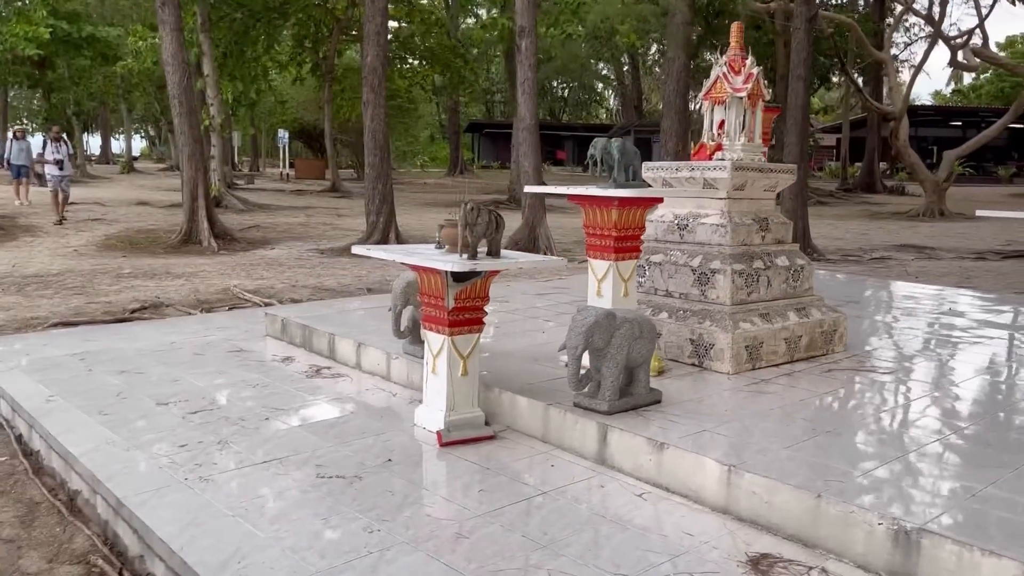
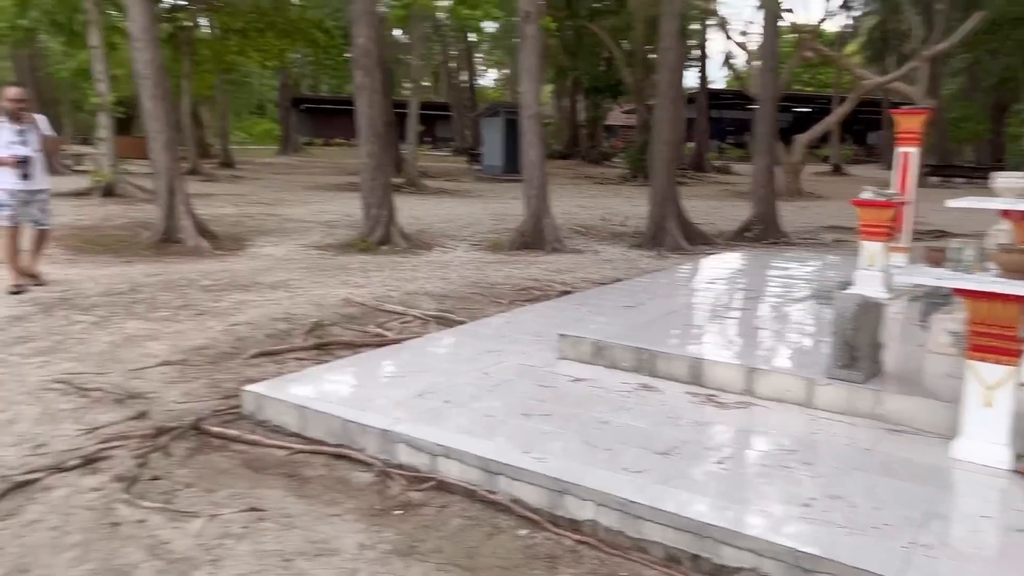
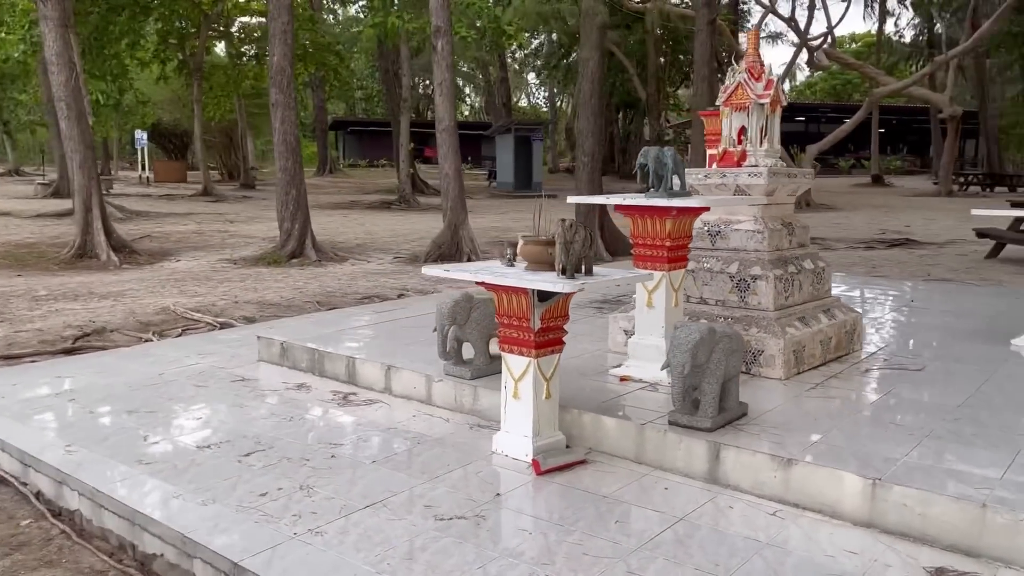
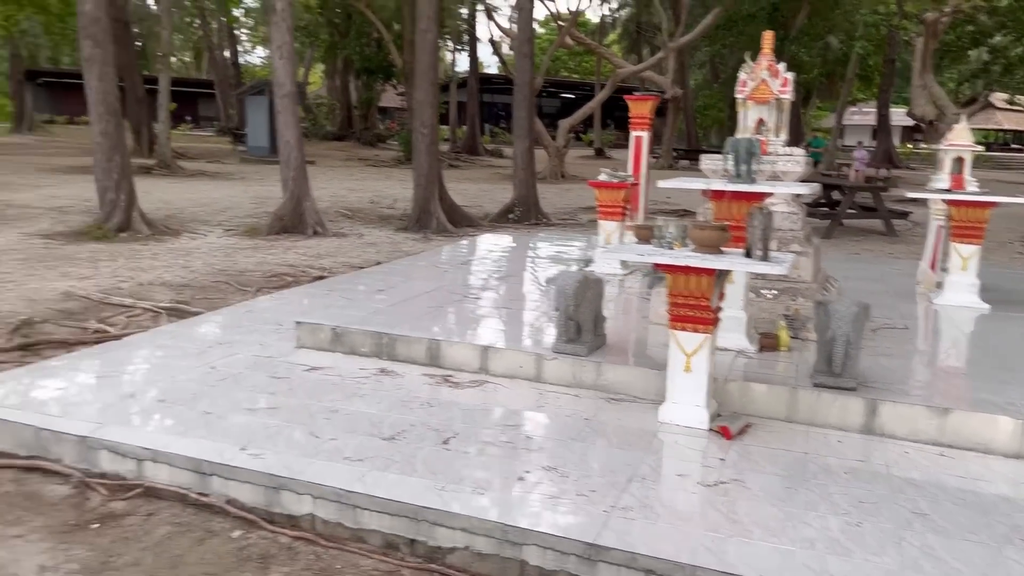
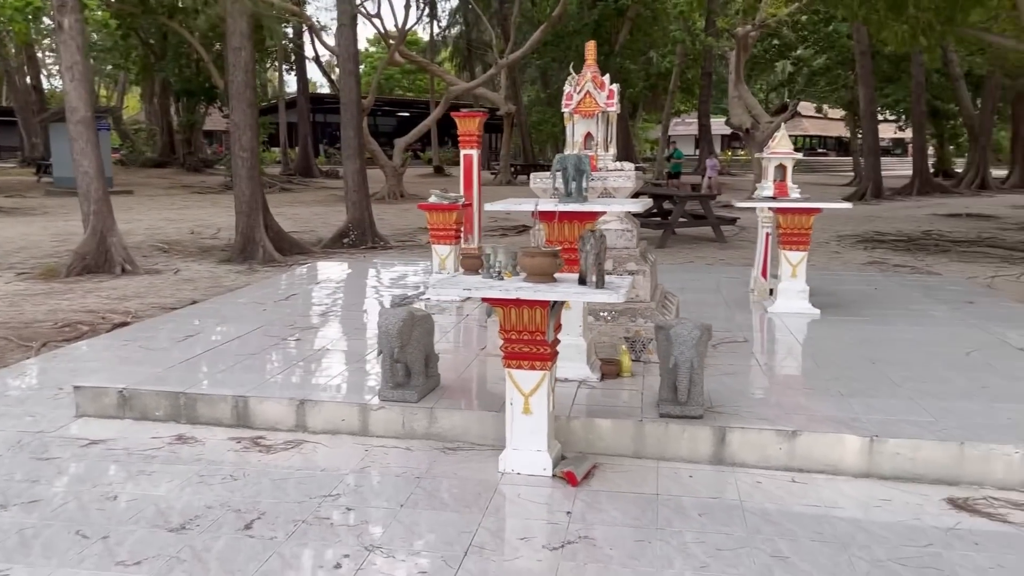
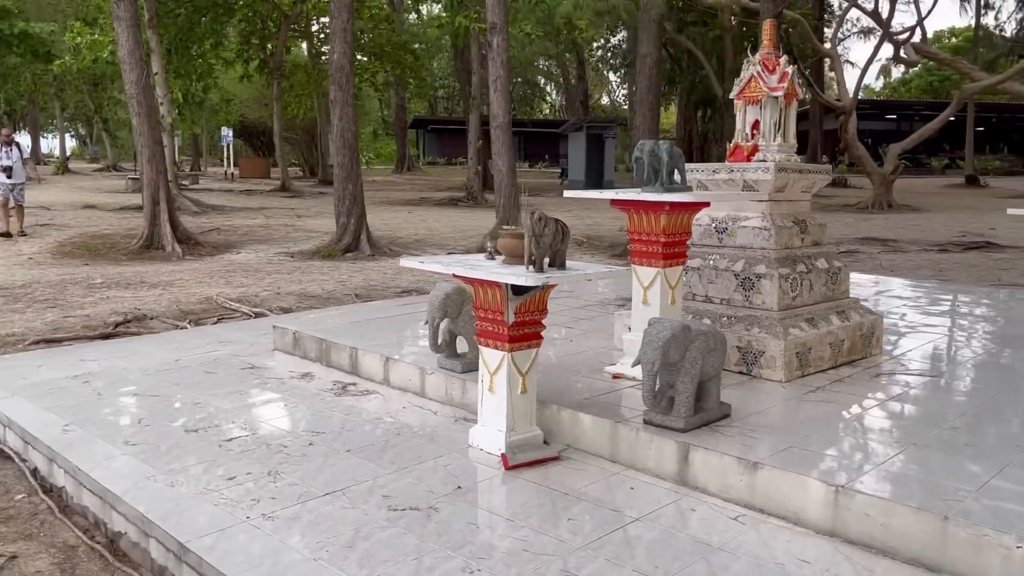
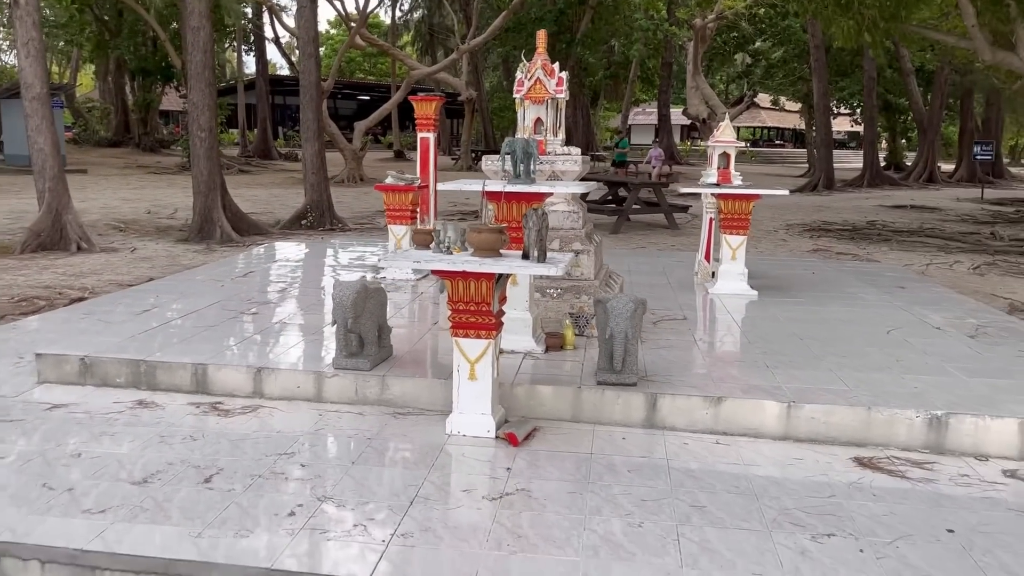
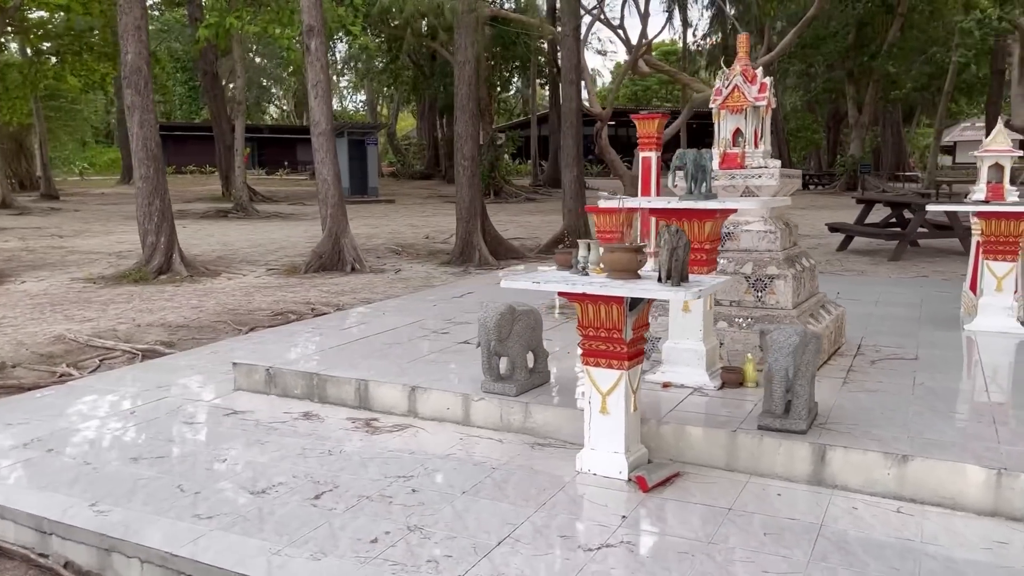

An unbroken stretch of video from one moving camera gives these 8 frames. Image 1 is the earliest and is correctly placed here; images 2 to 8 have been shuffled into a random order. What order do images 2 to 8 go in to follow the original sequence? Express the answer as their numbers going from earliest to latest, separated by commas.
6, 3, 8, 5, 7, 4, 2
